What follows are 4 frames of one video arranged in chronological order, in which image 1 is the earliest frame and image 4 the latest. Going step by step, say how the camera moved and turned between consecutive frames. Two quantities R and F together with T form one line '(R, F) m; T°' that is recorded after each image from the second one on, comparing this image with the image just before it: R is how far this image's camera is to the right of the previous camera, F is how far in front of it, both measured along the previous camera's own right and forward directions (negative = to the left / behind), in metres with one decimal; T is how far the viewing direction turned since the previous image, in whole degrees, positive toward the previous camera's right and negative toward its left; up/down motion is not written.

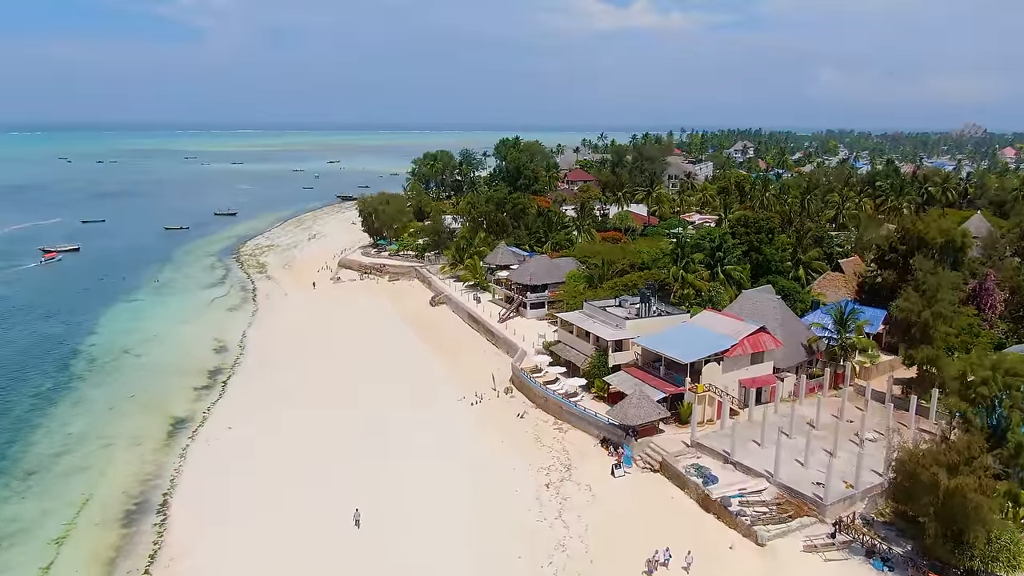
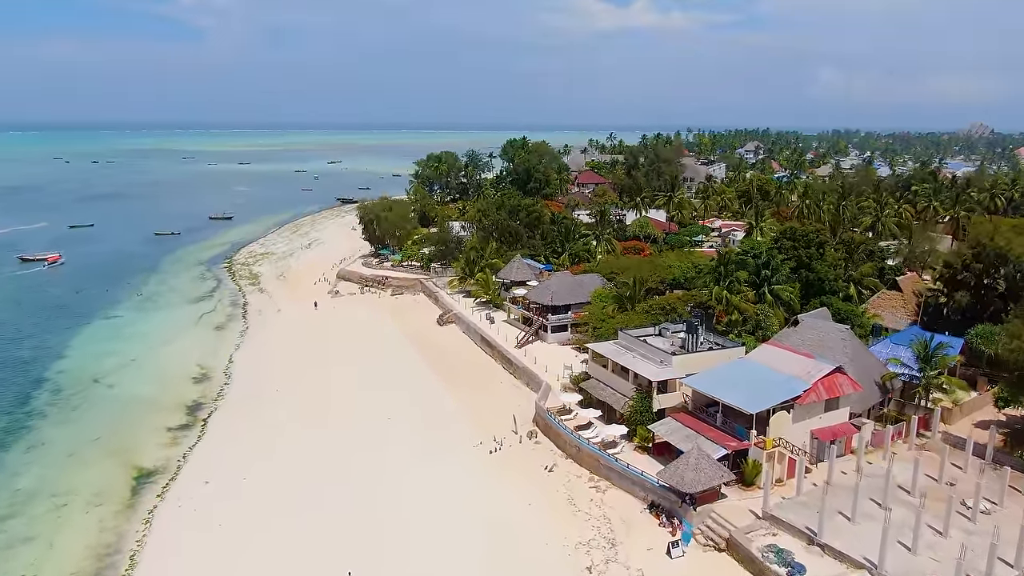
(-1.0, +4.6) m; 0°
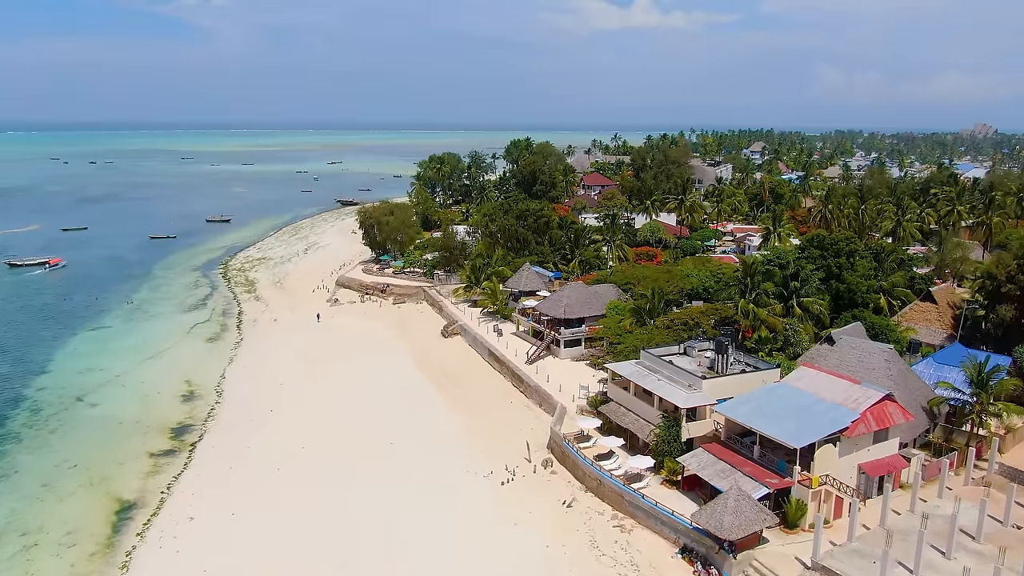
(-0.5, +2.3) m; 0°
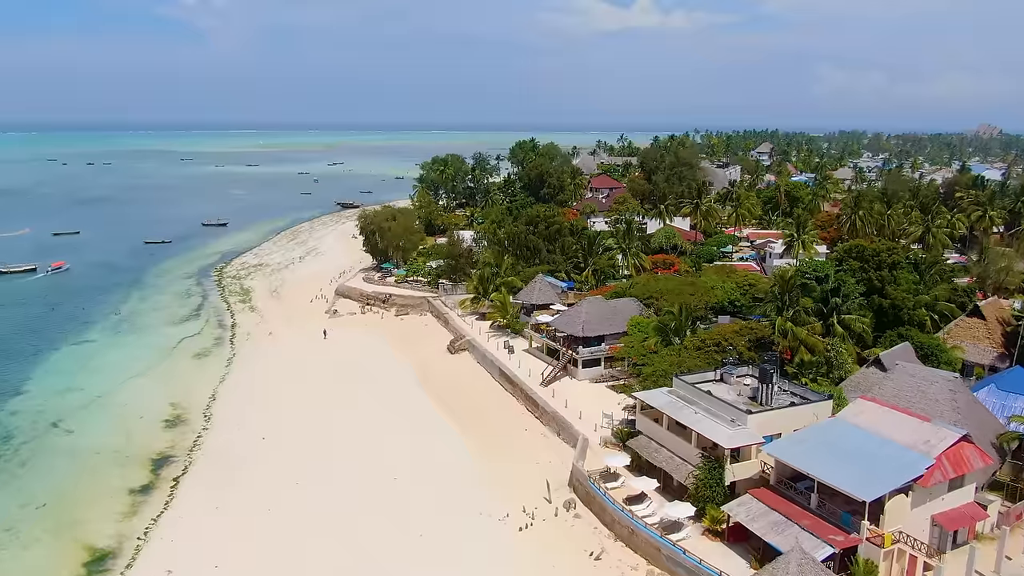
(-0.6, +2.8) m; 0°
